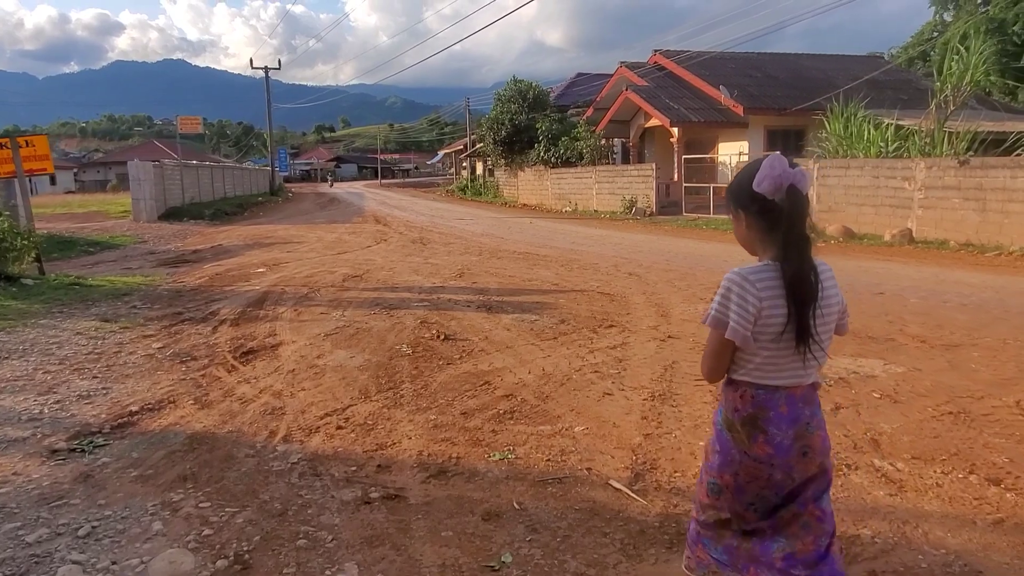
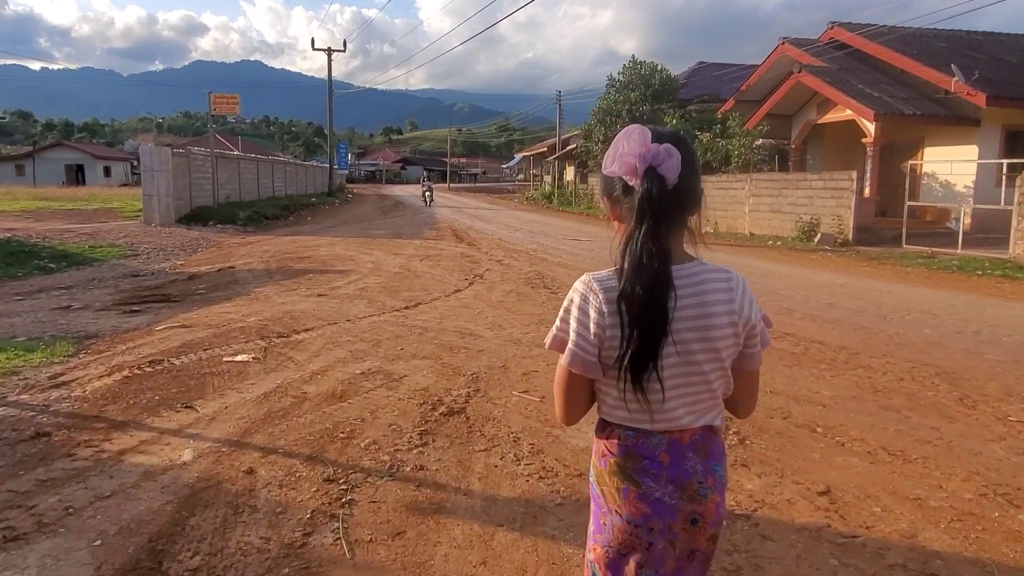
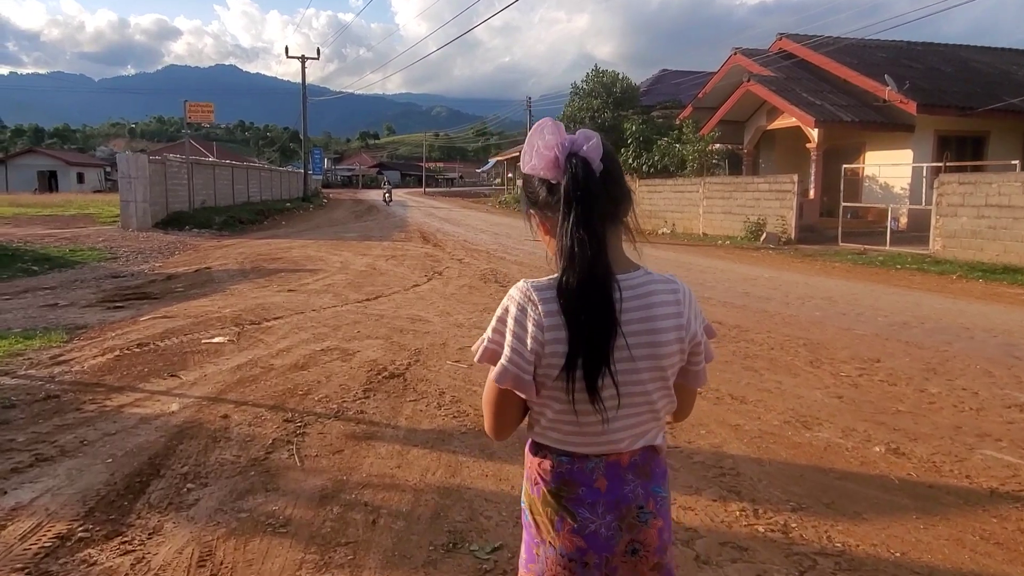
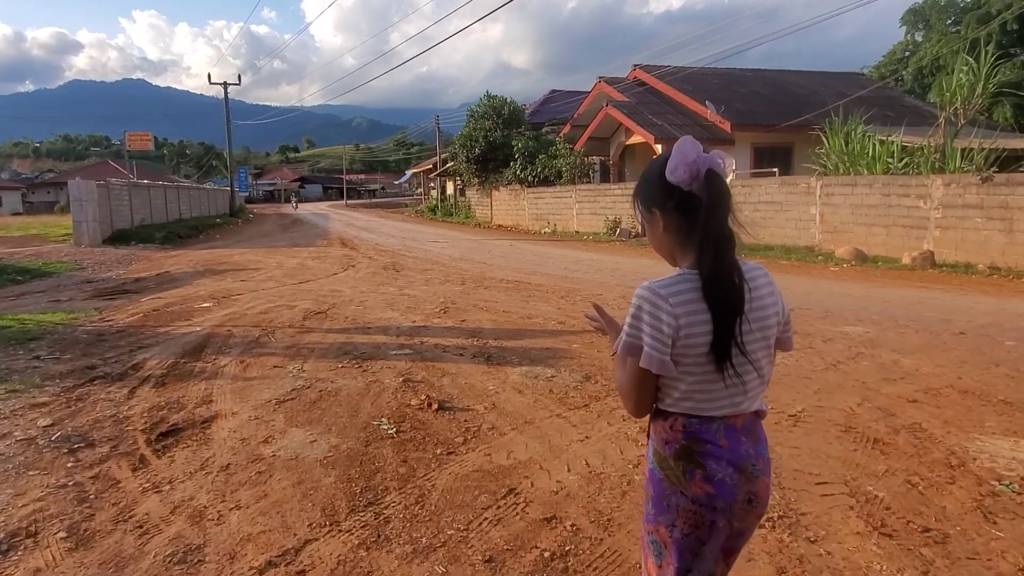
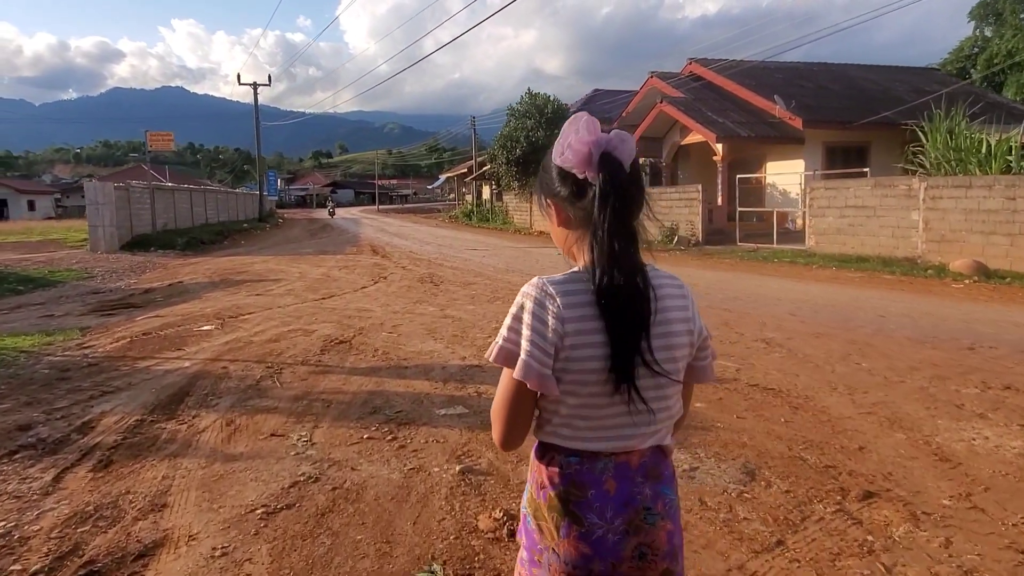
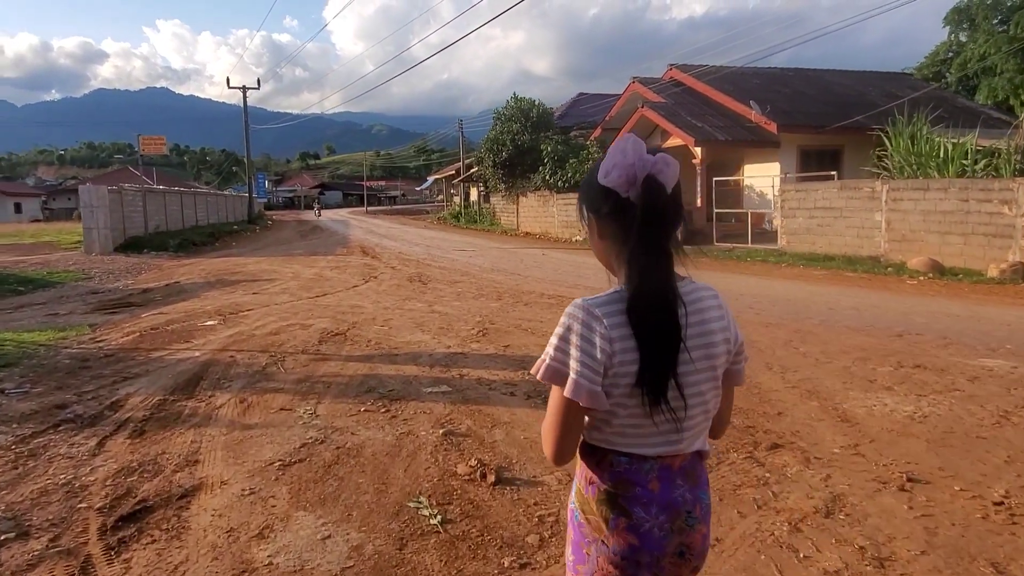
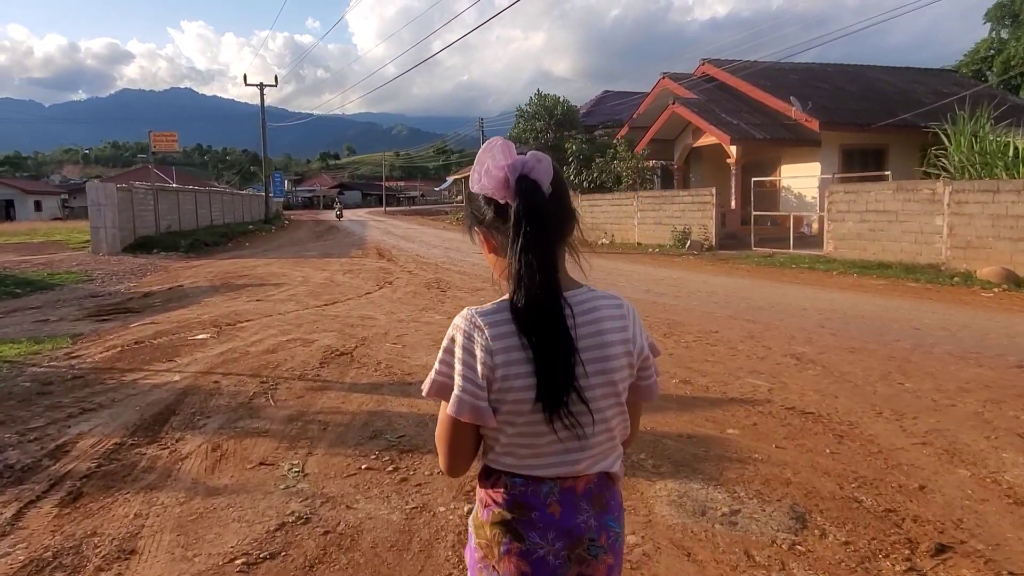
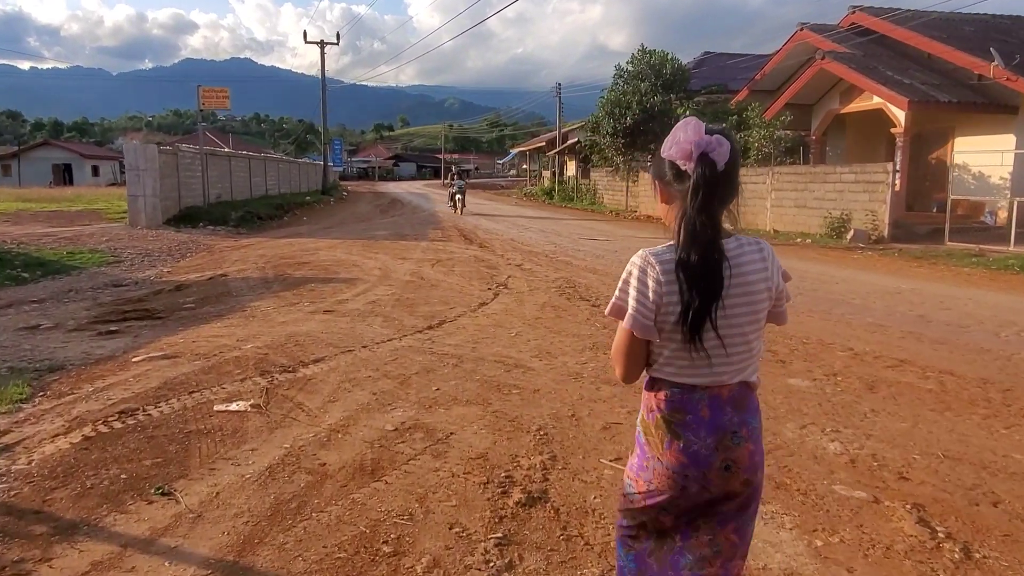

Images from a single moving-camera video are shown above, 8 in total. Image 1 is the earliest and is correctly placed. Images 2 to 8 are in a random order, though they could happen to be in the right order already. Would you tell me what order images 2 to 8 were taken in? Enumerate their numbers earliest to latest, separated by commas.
4, 6, 5, 7, 3, 2, 8
